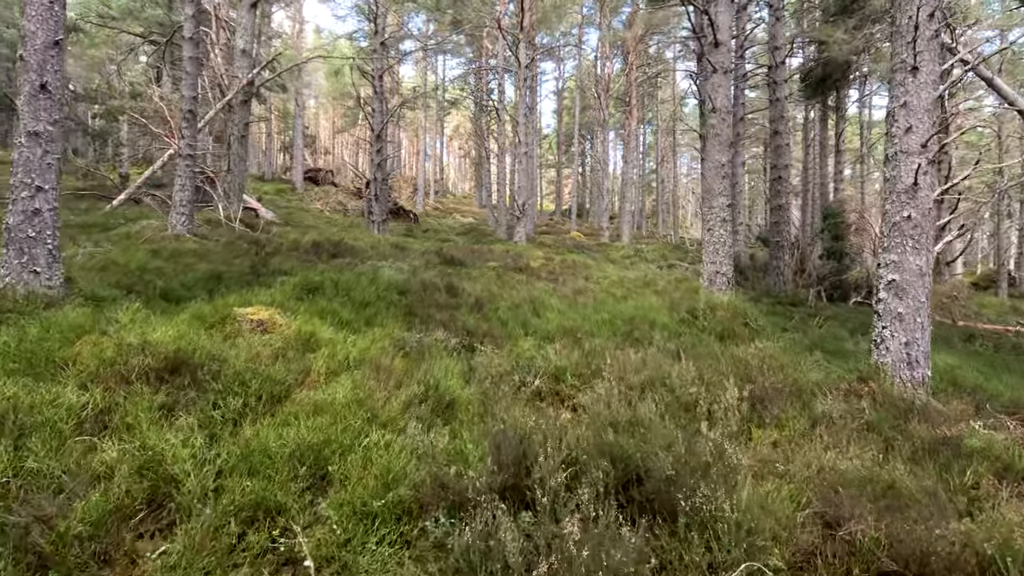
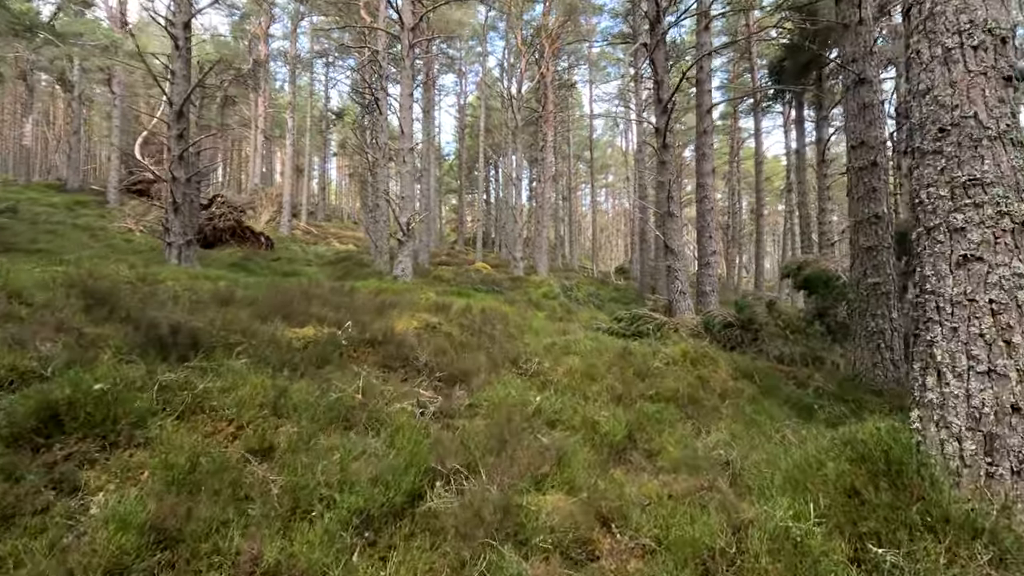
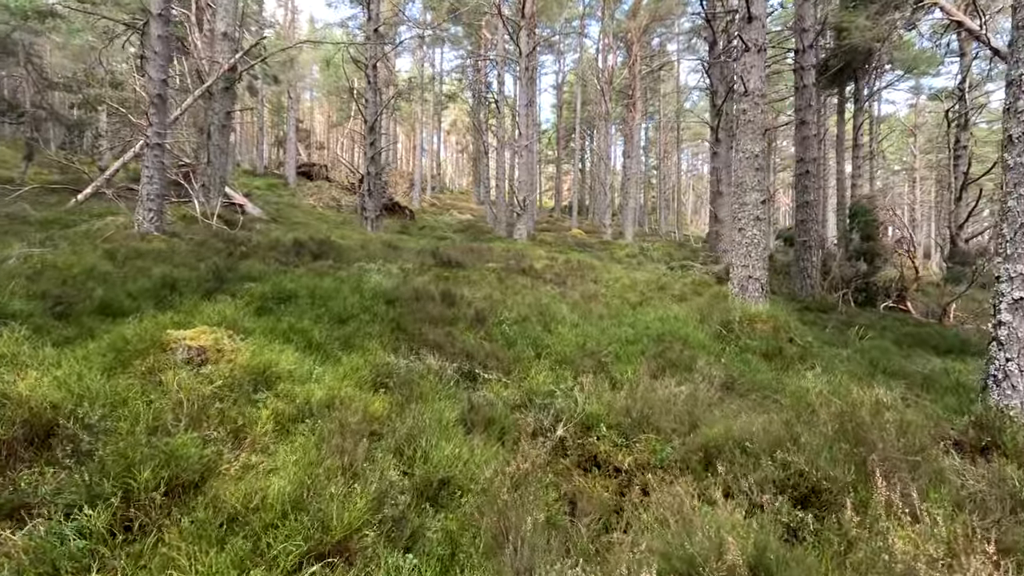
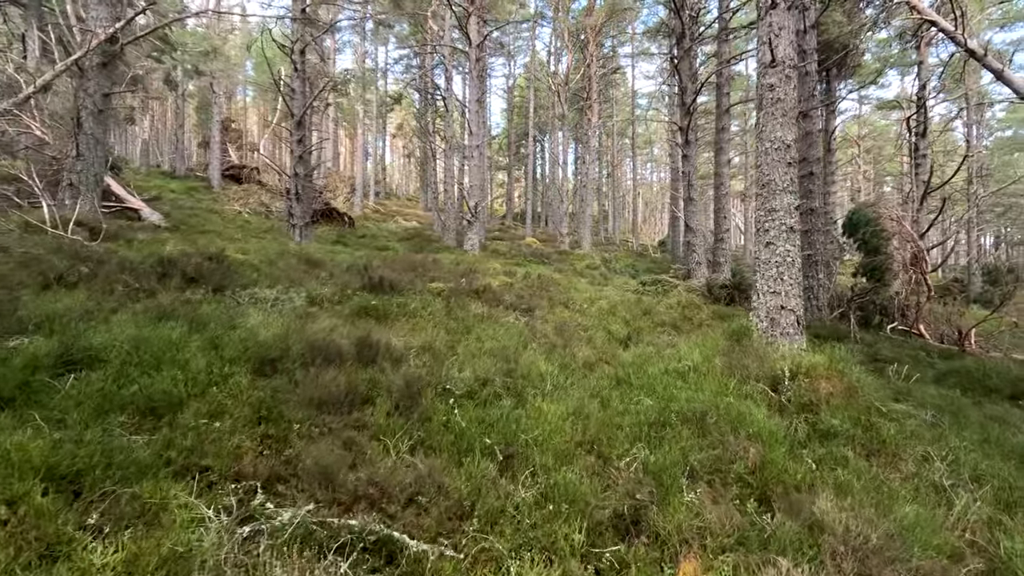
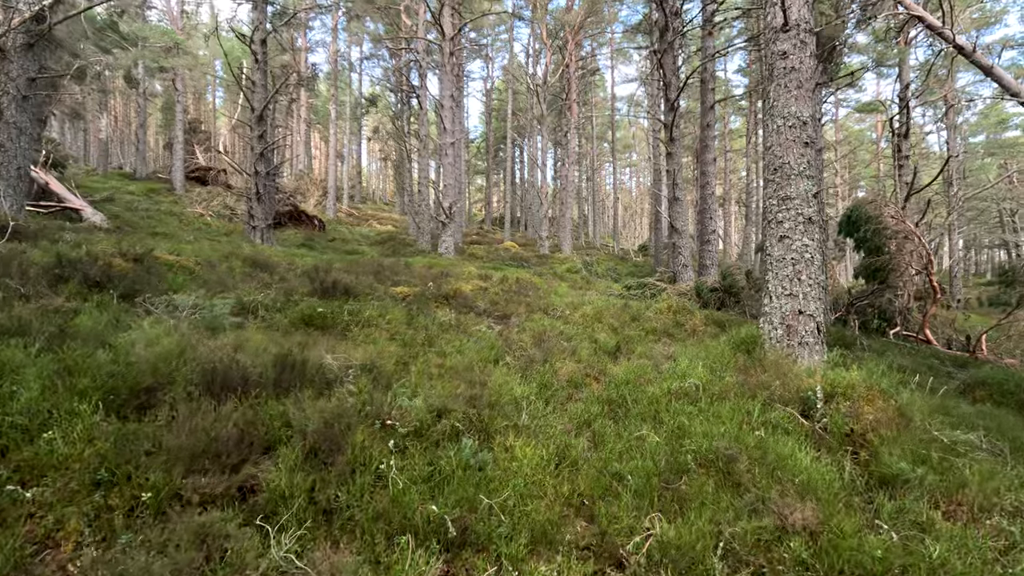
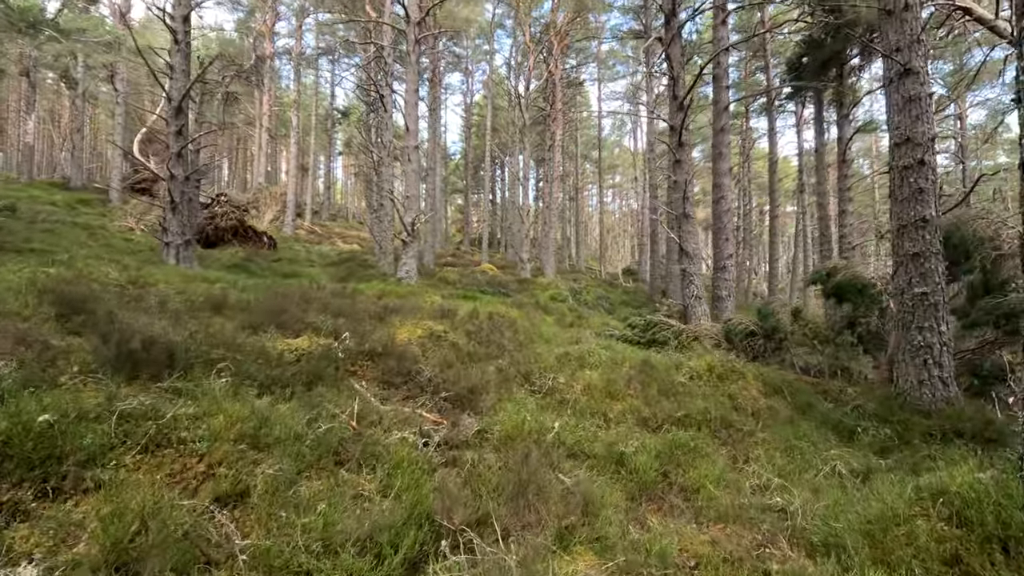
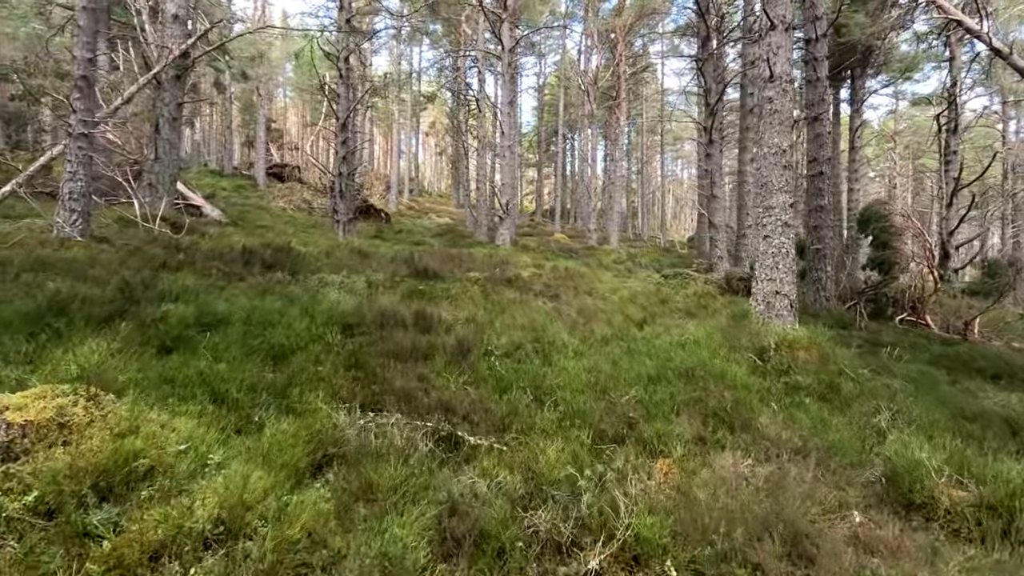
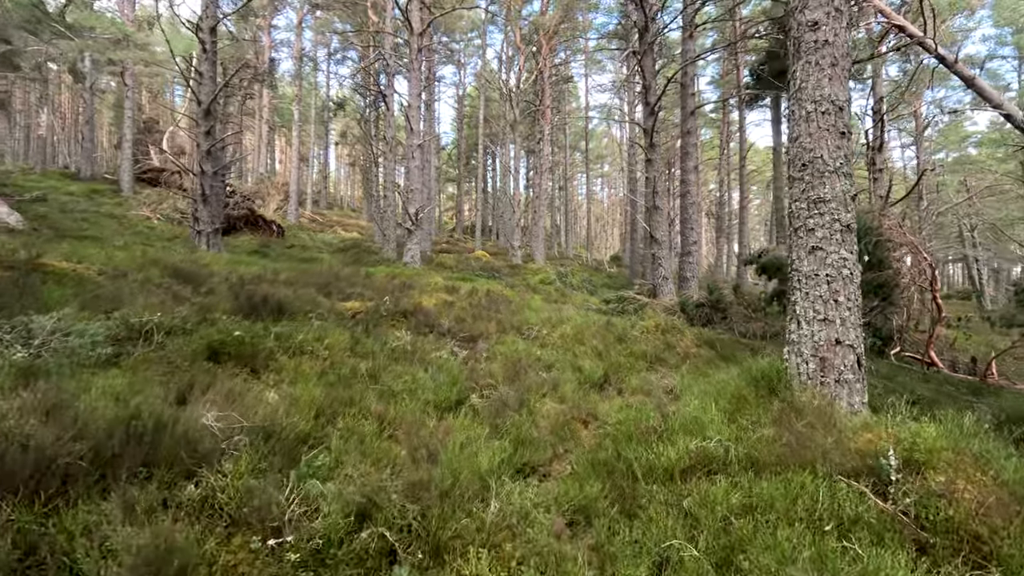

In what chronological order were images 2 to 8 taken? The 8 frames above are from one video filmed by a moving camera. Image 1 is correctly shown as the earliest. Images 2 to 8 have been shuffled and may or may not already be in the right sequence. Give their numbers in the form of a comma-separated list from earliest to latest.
3, 7, 4, 5, 8, 2, 6
